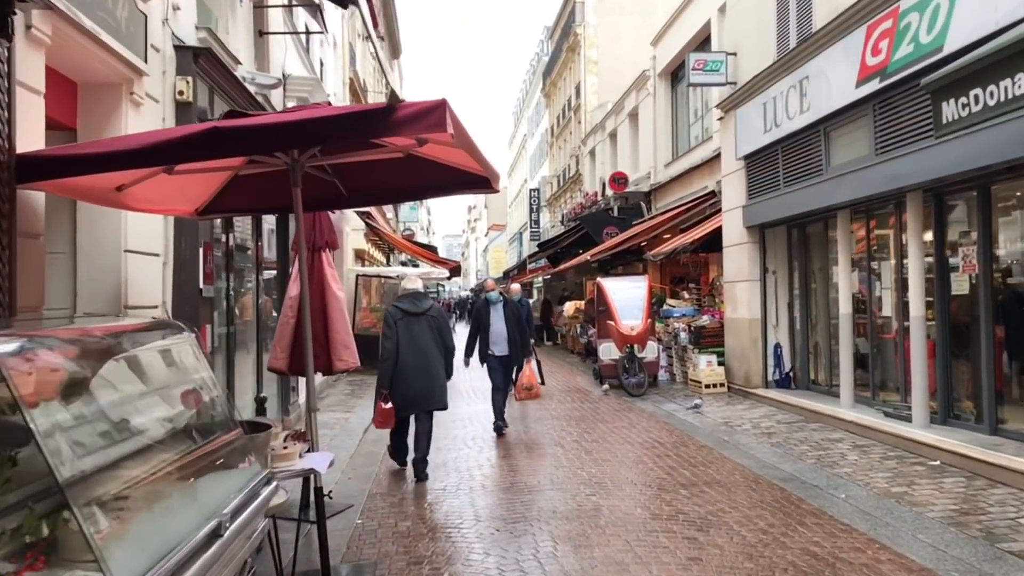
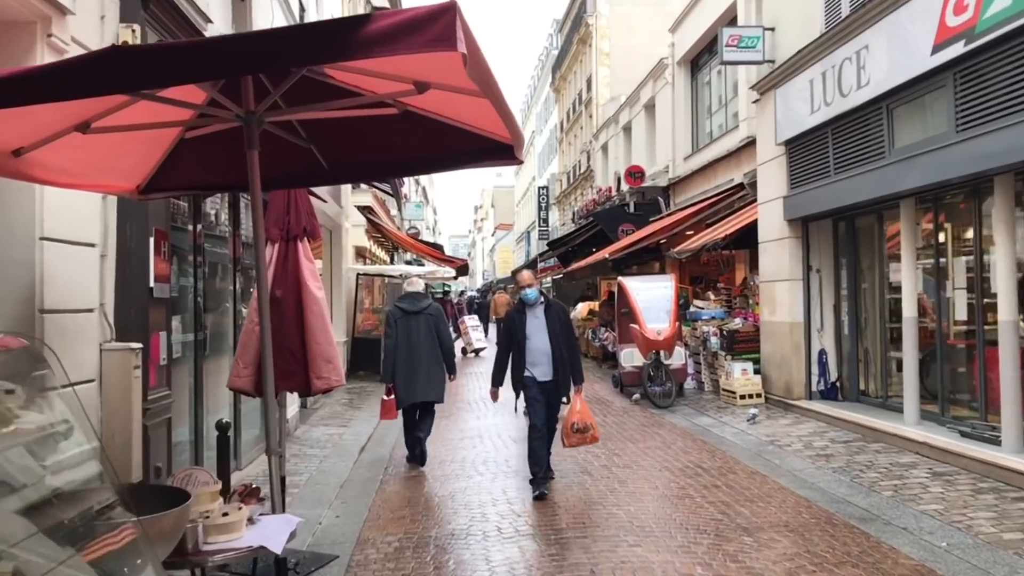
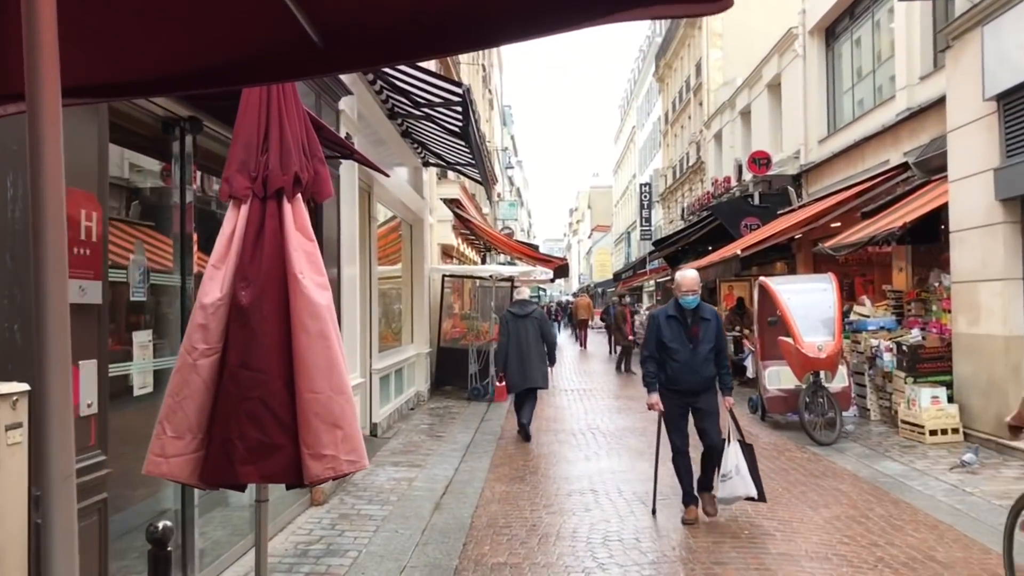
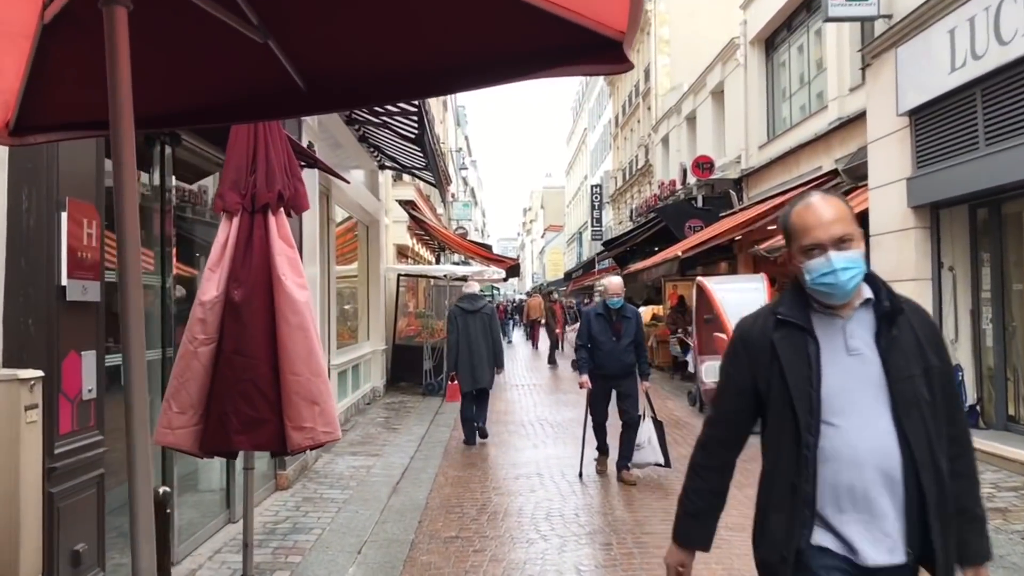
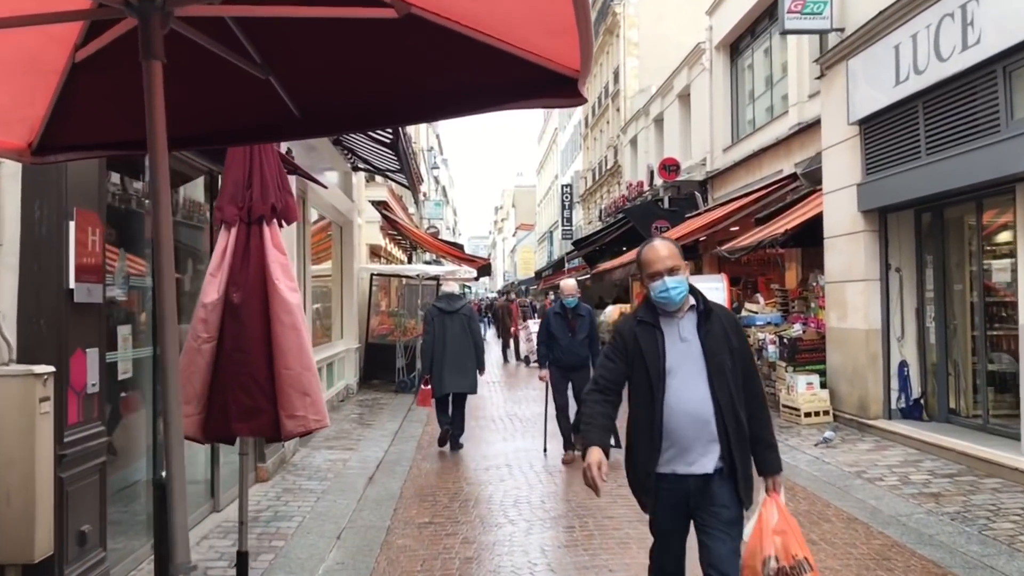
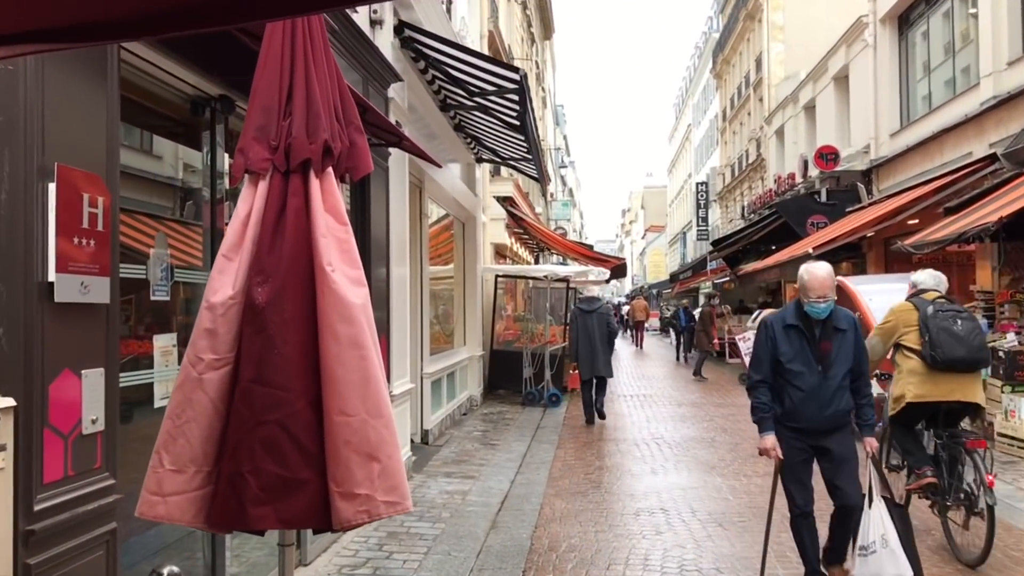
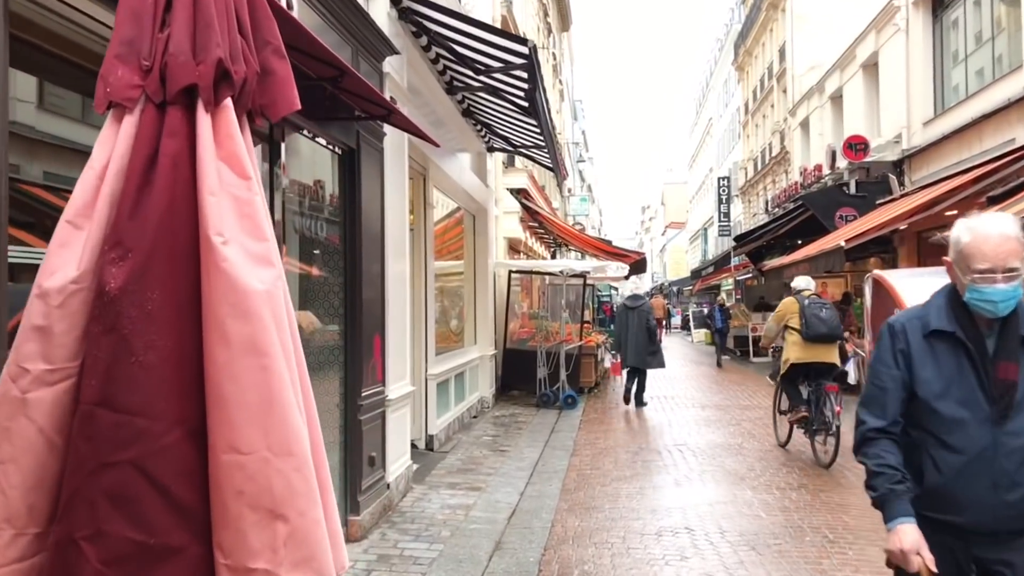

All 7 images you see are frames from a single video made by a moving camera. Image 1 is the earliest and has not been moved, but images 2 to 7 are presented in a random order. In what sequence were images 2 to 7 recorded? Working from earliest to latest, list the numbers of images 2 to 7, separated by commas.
2, 5, 4, 3, 6, 7
